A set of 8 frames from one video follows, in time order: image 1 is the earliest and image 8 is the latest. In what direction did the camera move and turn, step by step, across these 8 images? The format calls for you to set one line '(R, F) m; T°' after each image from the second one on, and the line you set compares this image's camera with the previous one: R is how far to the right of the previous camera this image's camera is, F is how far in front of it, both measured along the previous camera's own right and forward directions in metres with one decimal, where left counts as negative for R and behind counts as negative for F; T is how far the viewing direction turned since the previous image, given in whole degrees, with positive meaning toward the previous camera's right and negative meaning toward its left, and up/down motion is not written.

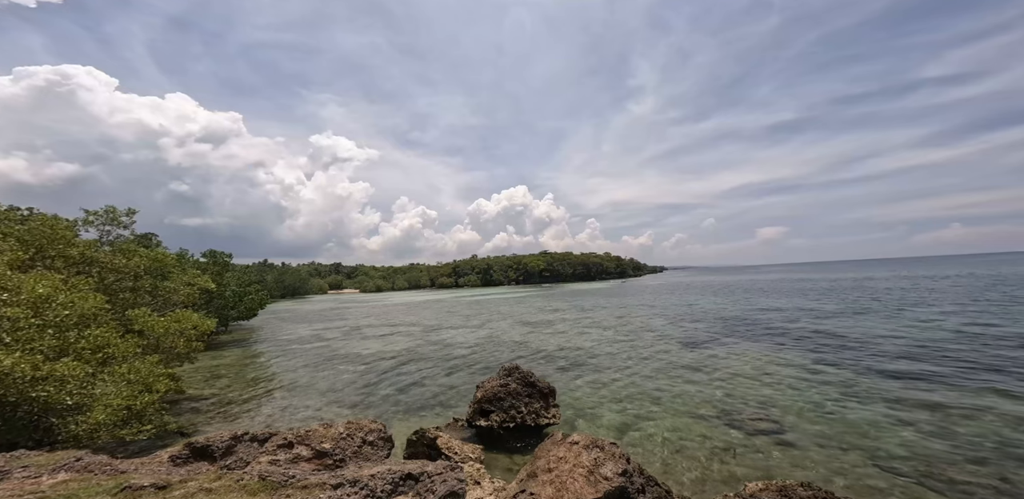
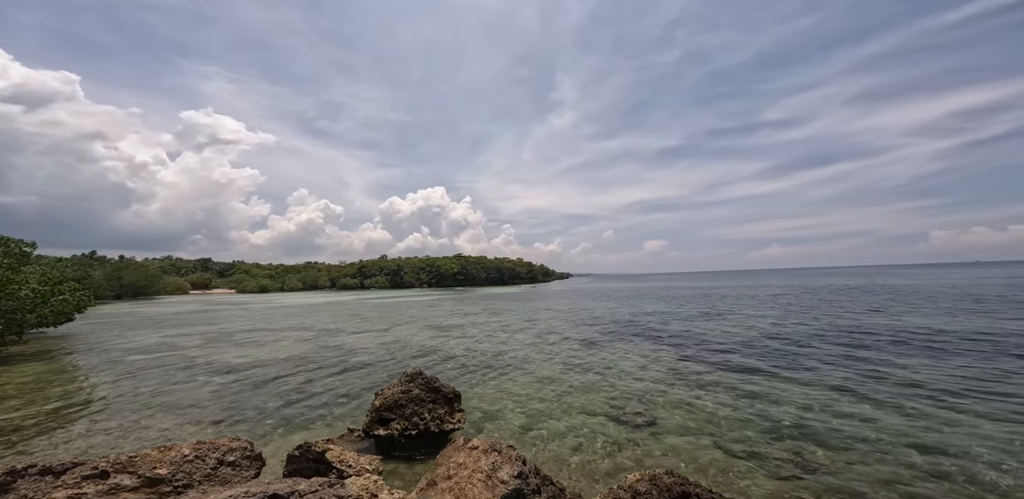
(+0.6, -0.1) m; +12°
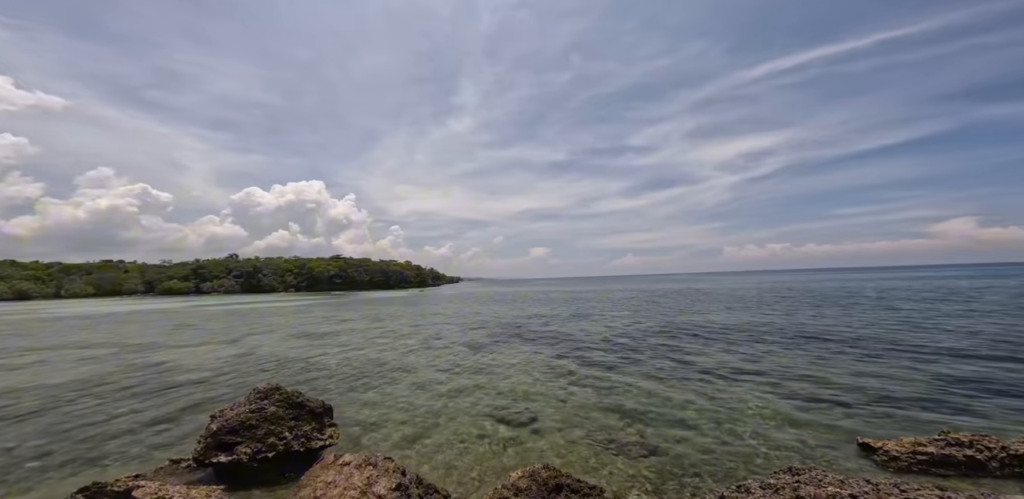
(+1.1, -0.1) m; +16°
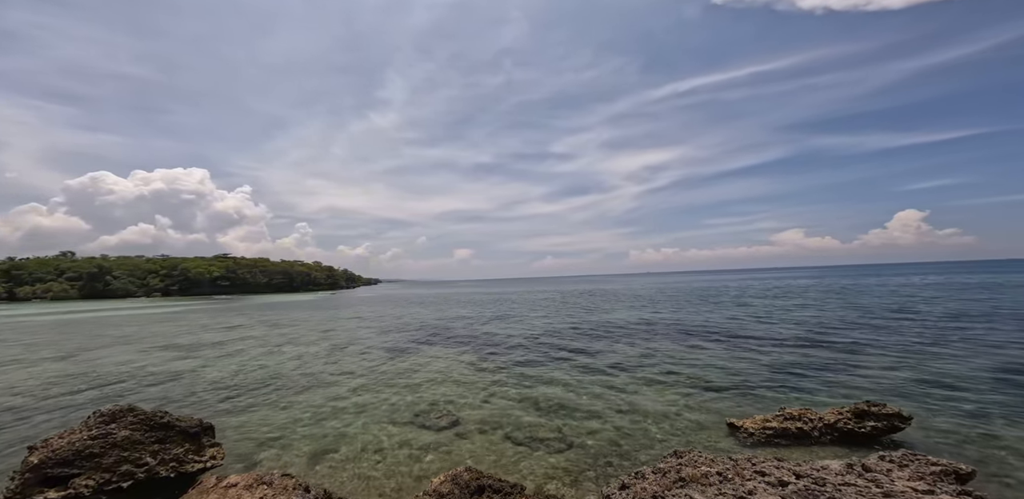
(+1.0, 0.0) m; +11°
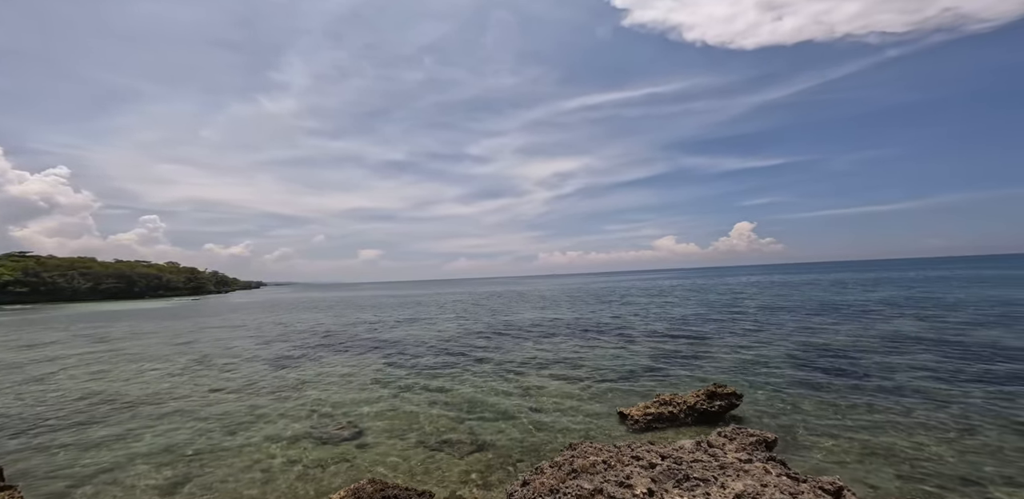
(+1.0, +0.1) m; +12°
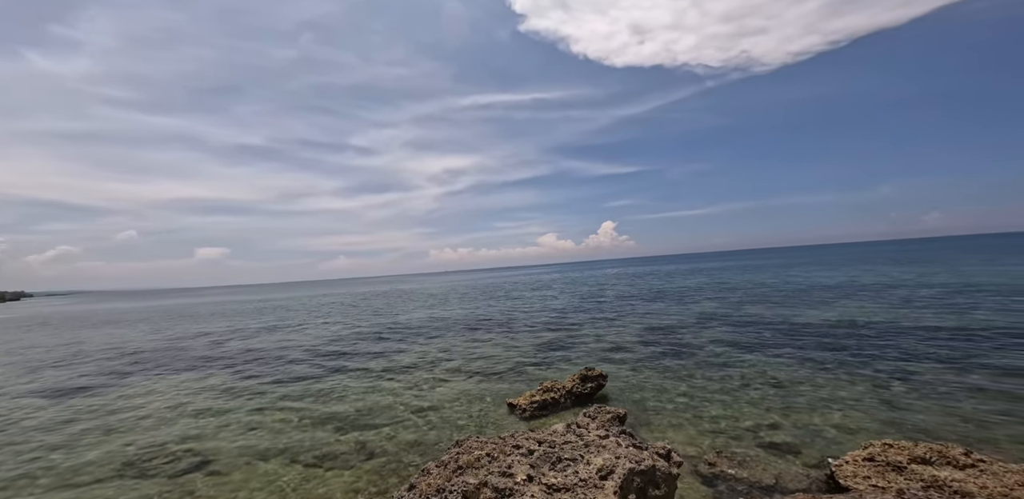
(+0.5, +0.1) m; +16°
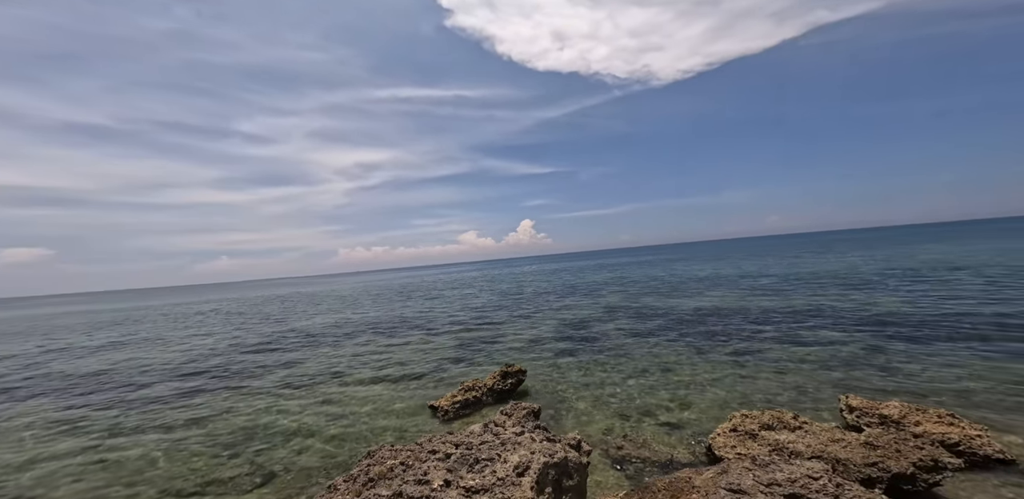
(+0.1, +0.2) m; +12°
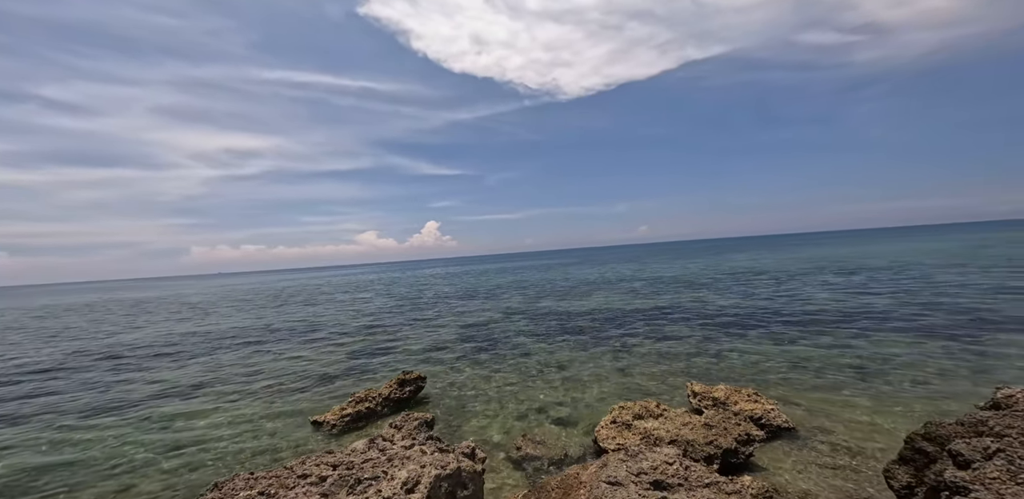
(+0.5, +0.2) m; +13°
